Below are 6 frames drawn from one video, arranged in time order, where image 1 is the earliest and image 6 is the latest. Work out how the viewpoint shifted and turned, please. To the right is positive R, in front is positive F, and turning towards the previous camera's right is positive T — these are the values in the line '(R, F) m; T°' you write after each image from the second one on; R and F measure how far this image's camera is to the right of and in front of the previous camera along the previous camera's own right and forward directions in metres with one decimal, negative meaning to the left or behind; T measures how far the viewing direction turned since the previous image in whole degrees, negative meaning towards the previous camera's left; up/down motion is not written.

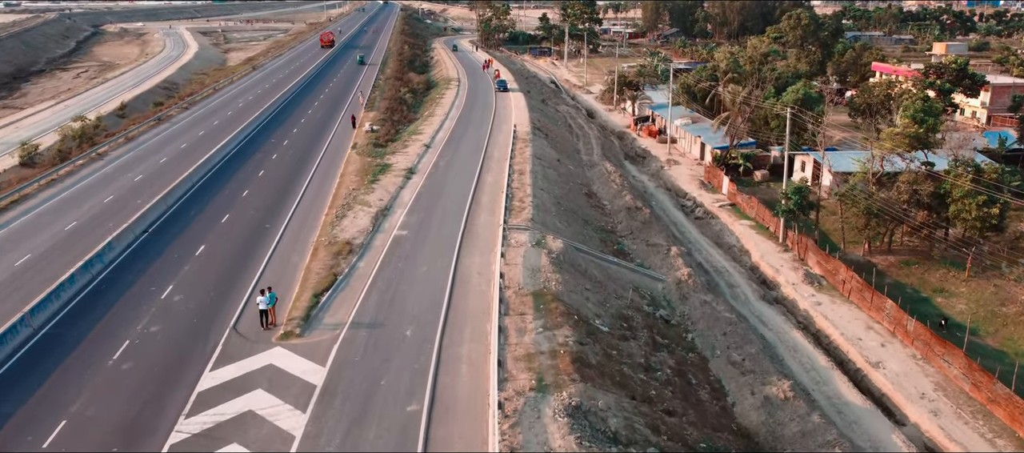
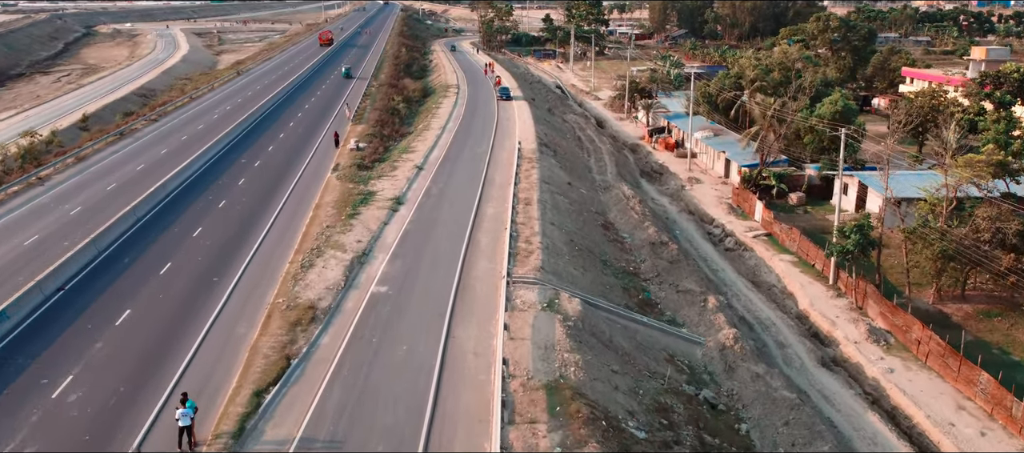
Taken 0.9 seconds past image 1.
(-0.1, +6.3) m; 0°
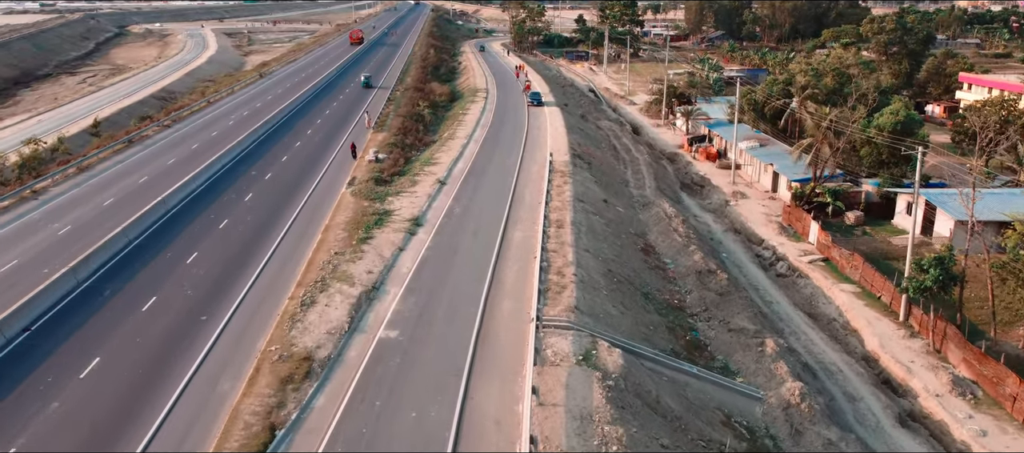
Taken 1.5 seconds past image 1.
(0.0, +3.6) m; -2°
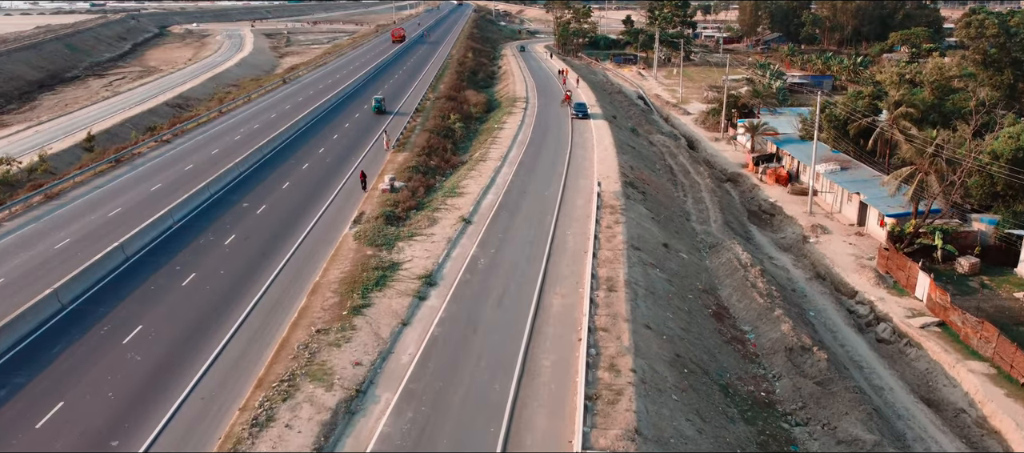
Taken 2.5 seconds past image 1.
(+0.1, +7.1) m; -3°
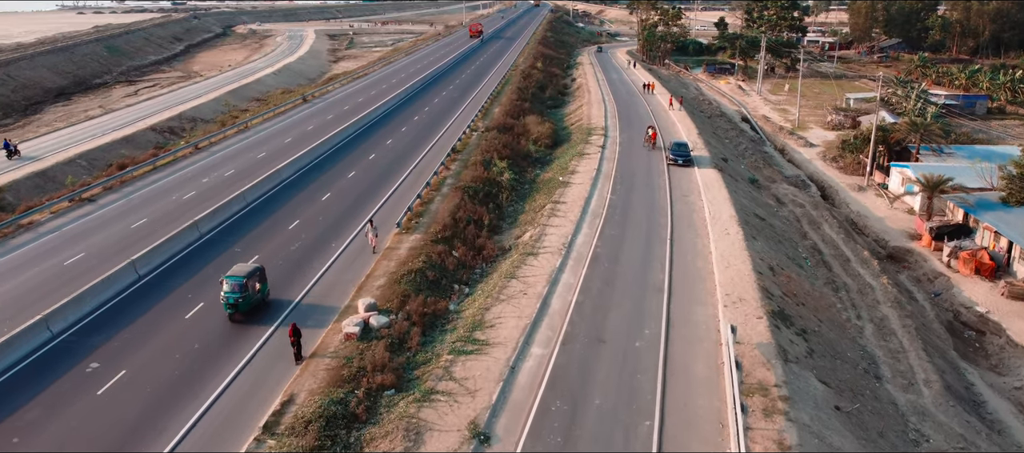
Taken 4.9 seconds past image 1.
(+0.2, +16.3) m; -5°
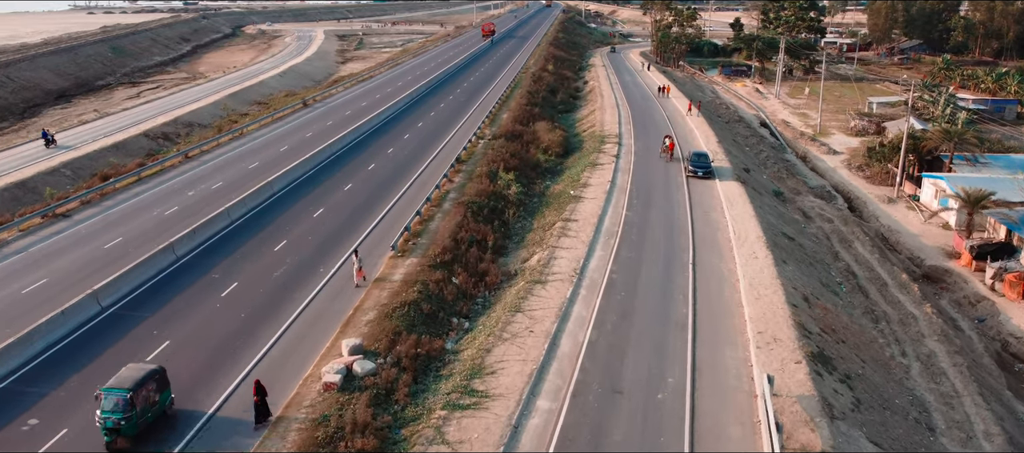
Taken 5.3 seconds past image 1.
(+0.2, +2.7) m; -1°
